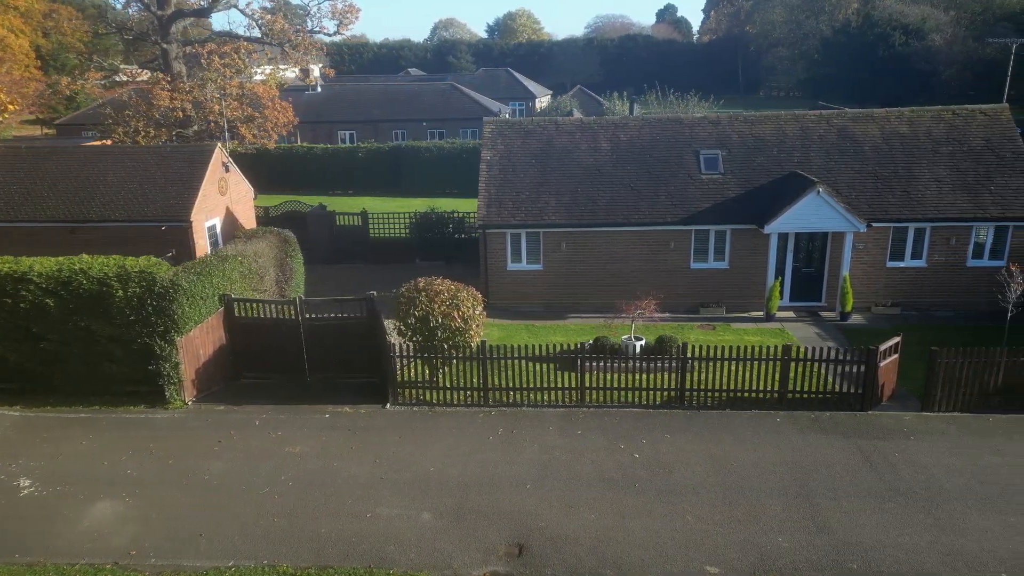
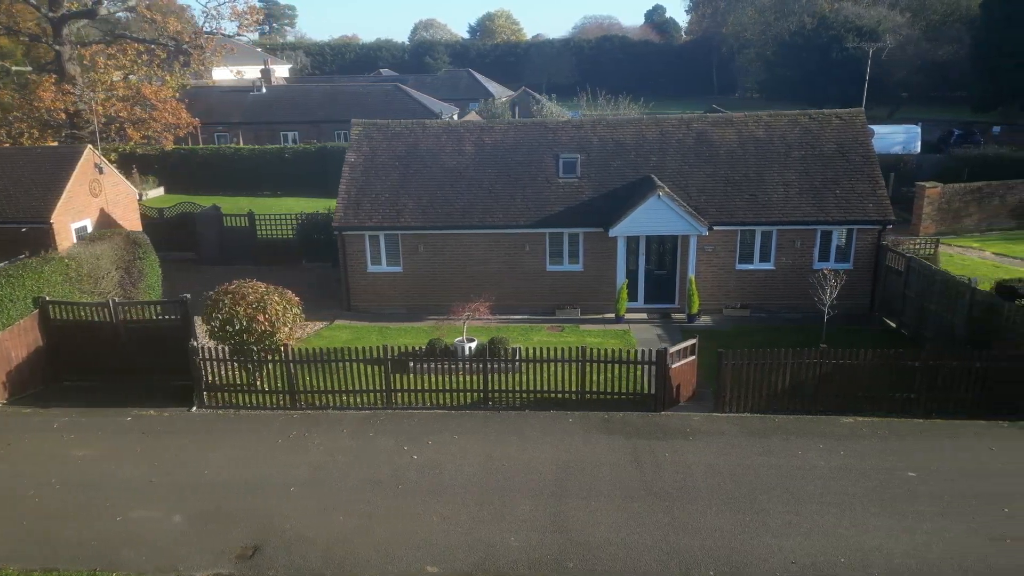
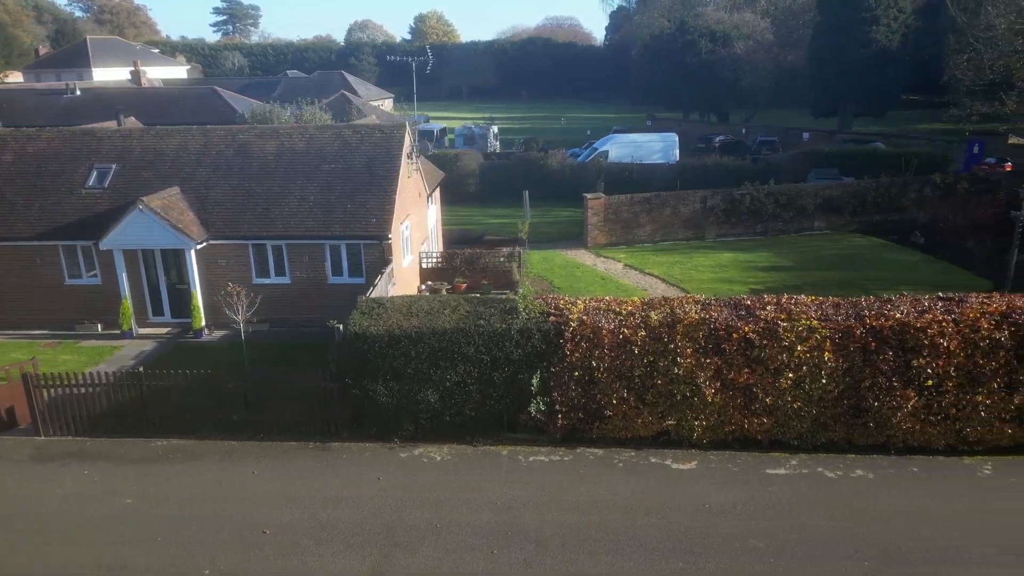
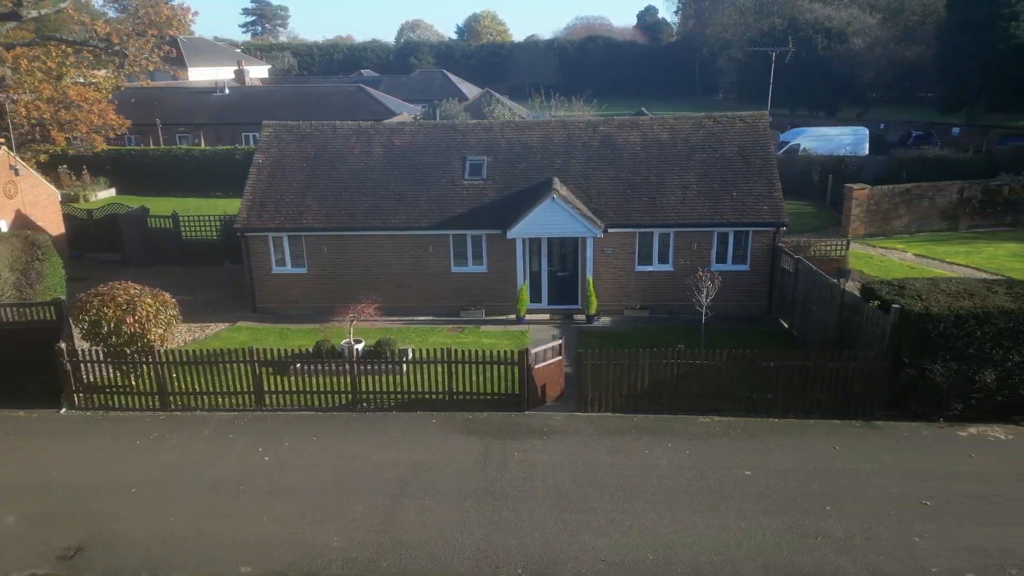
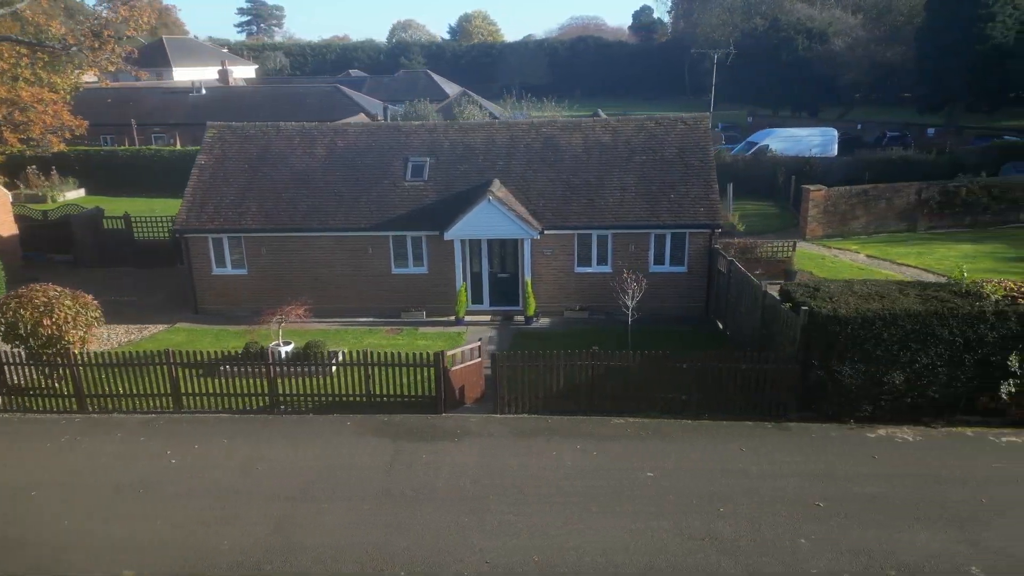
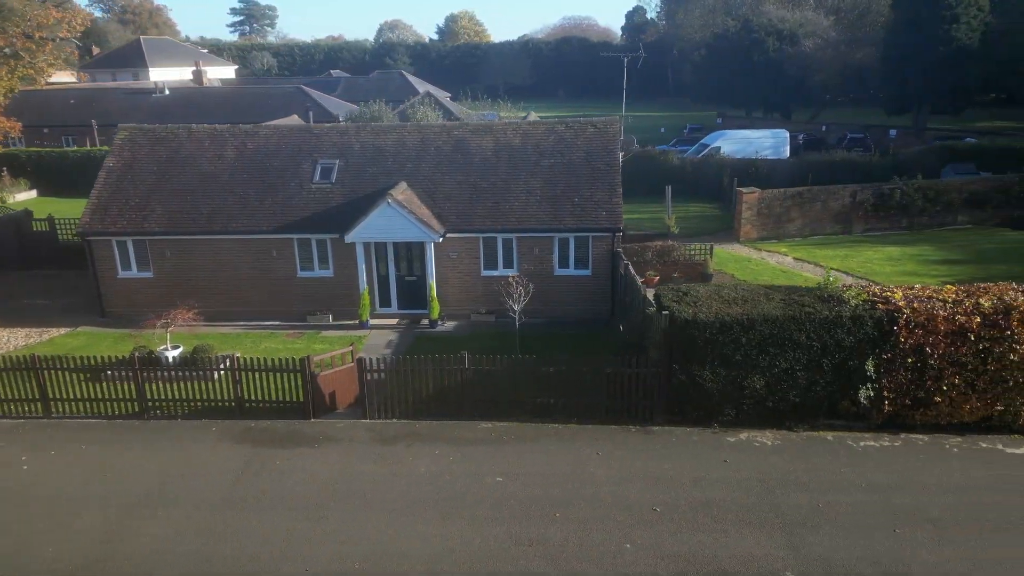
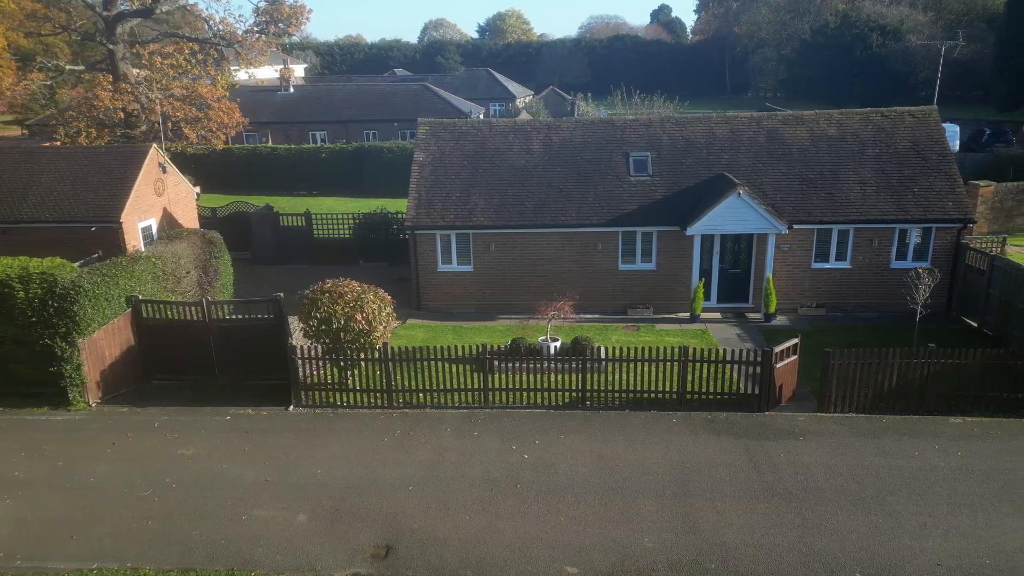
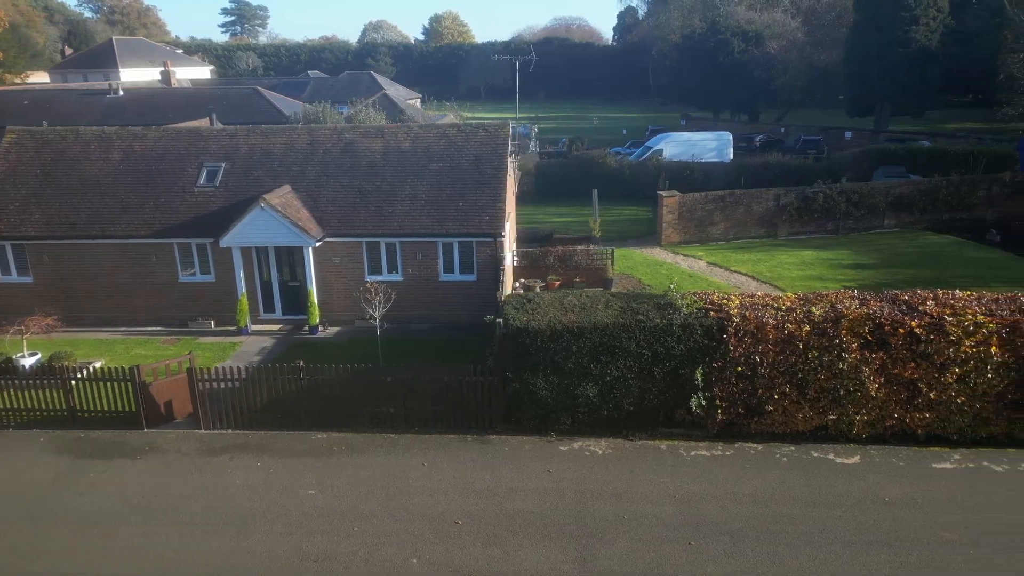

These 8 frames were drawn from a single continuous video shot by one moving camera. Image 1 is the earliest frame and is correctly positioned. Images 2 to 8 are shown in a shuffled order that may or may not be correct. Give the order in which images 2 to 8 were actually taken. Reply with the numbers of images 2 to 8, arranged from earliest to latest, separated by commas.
7, 2, 4, 5, 6, 8, 3
